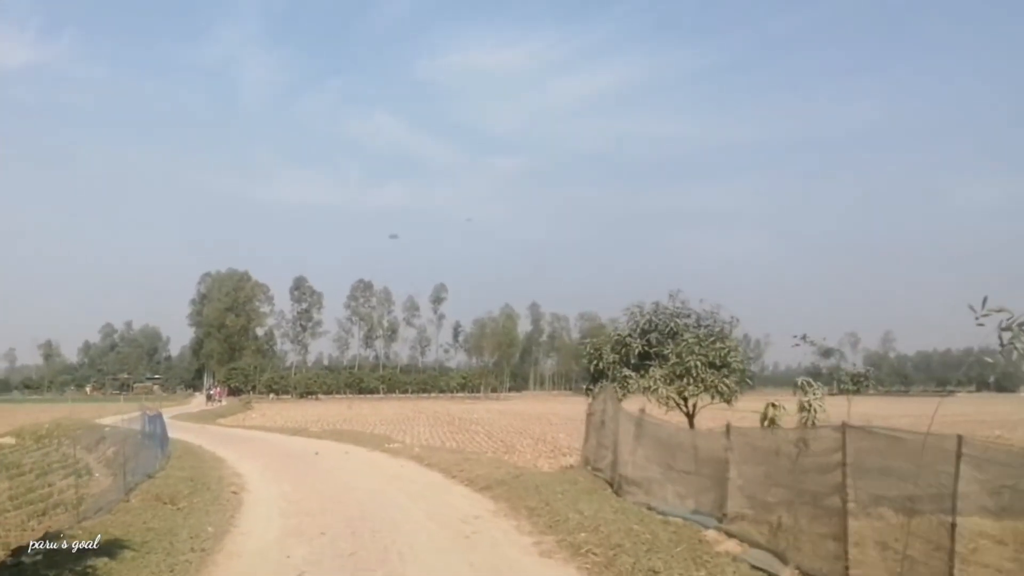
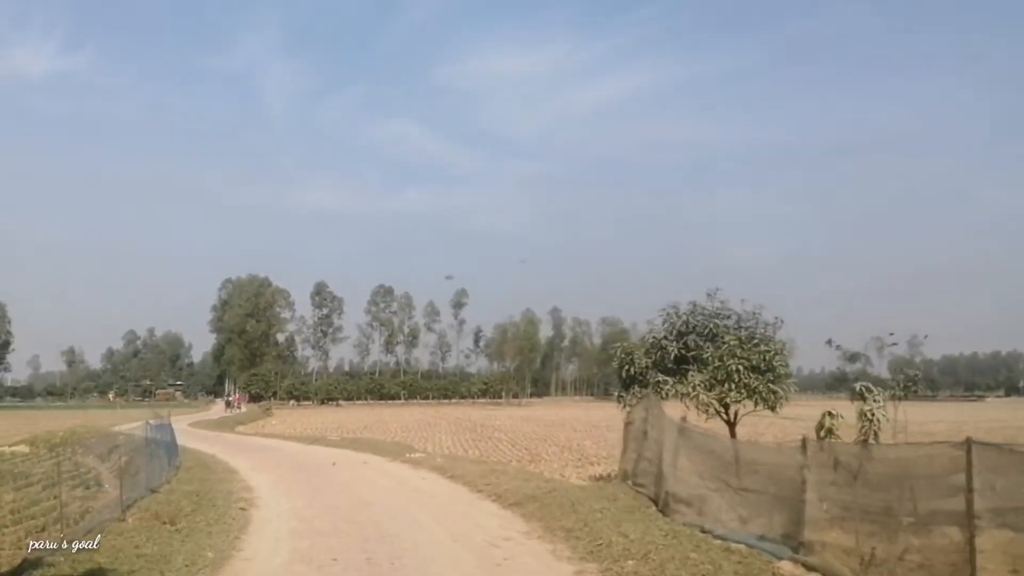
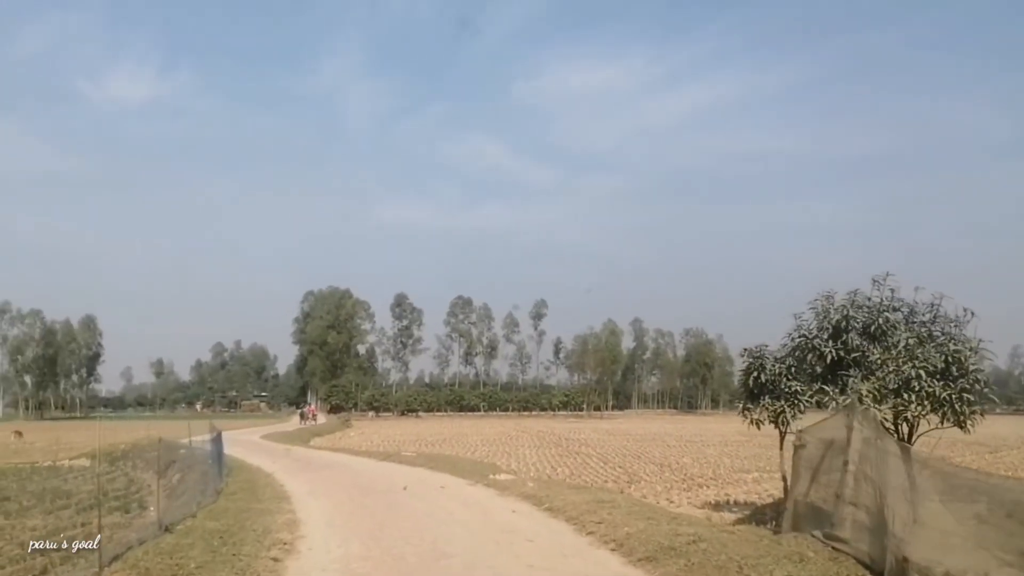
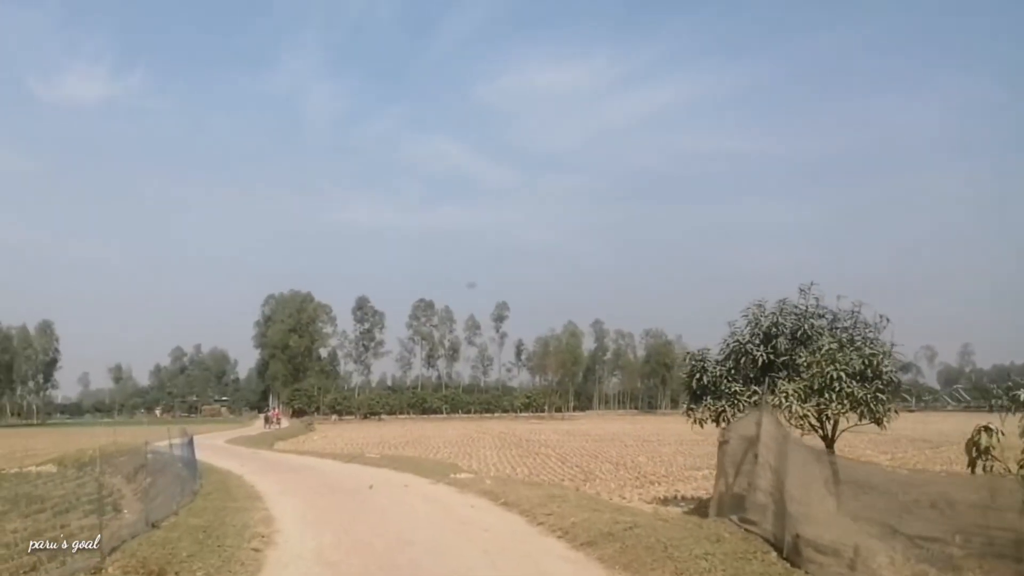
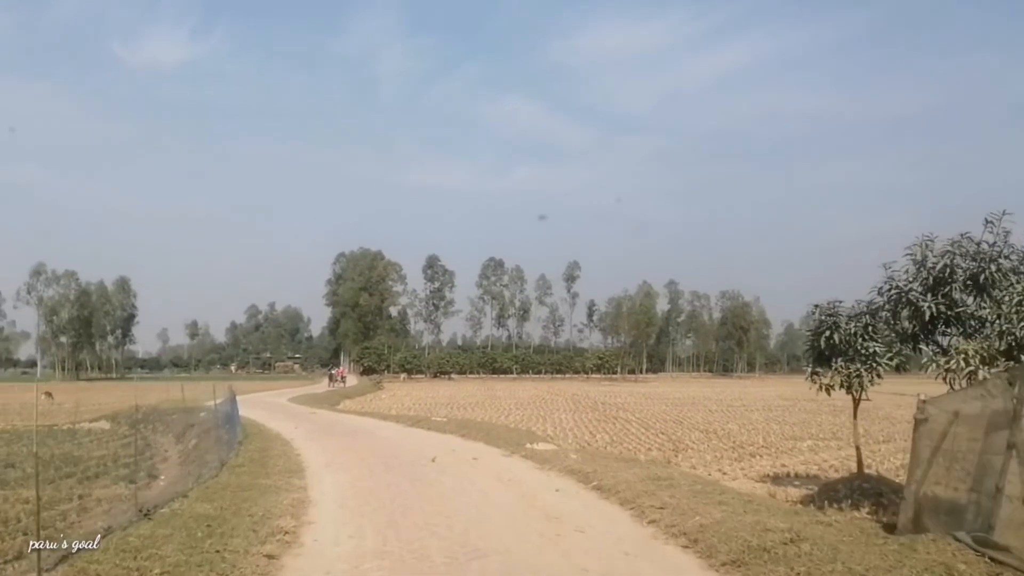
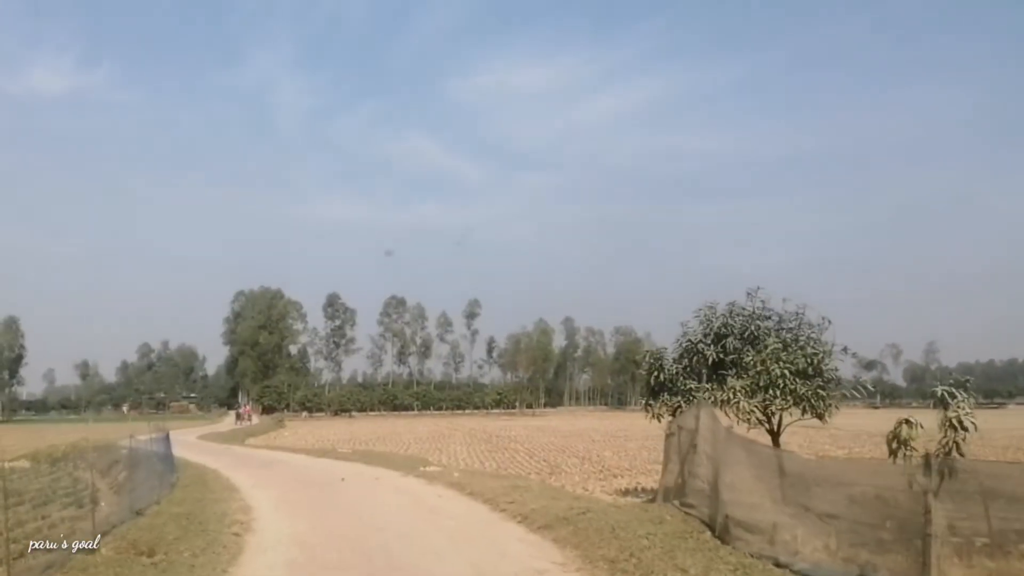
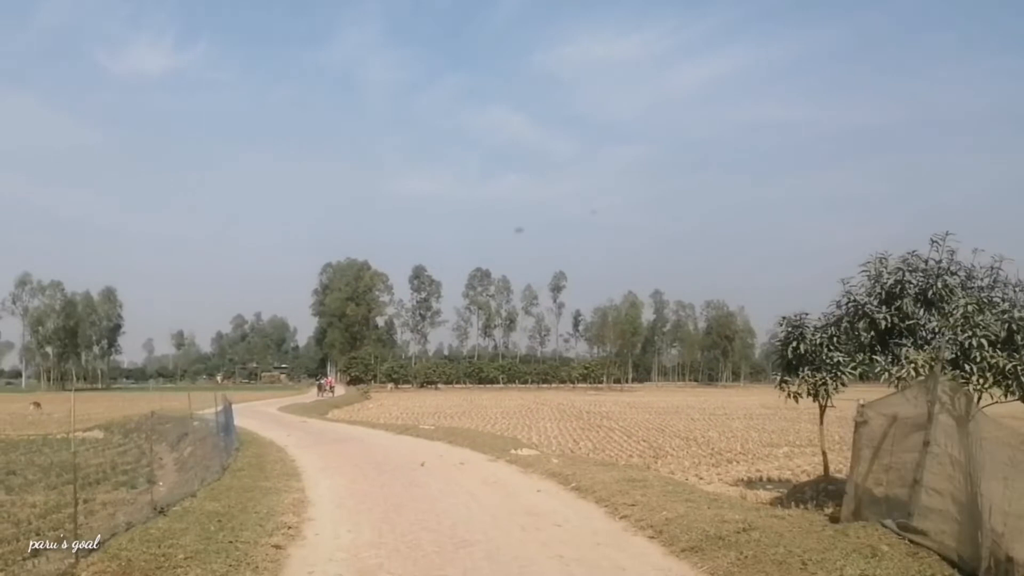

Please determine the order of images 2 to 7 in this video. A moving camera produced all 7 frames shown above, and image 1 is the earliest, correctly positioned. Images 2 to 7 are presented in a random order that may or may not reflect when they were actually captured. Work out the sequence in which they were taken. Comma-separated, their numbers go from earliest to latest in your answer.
2, 6, 4, 3, 7, 5
